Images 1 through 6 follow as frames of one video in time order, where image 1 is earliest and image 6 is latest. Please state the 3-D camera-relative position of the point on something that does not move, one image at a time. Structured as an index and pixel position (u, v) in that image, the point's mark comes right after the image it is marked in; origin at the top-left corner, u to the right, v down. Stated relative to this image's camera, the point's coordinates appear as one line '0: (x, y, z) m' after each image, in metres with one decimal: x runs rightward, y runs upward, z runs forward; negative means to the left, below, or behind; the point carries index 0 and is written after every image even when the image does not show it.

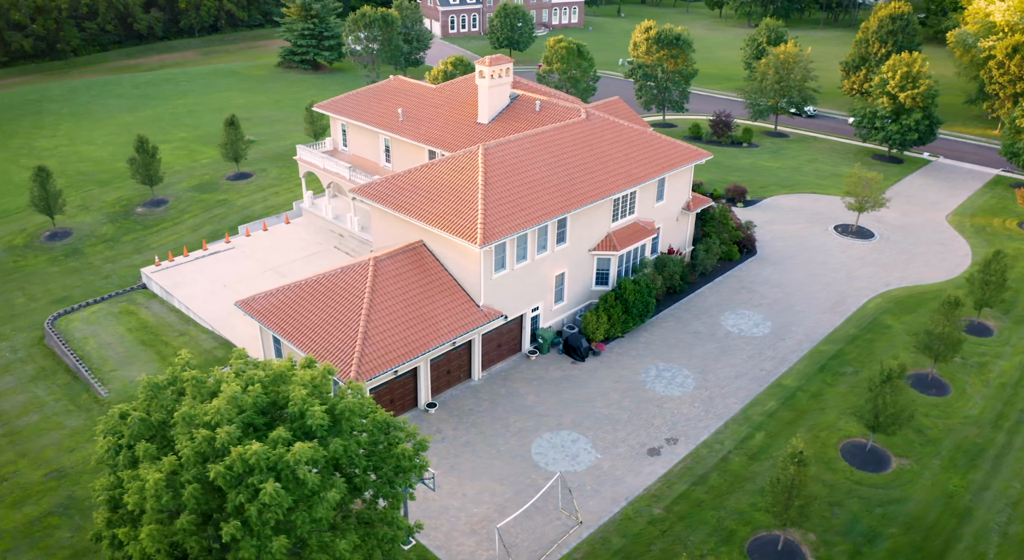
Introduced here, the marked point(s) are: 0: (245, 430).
0: (-4.8, -2.7, +12.8) m
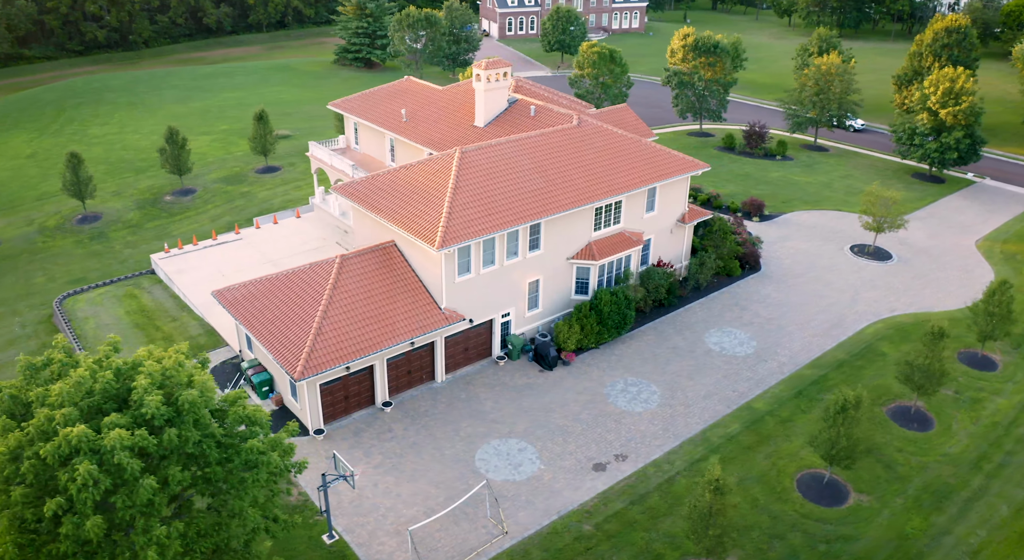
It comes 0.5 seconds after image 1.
0: (-7.8, -2.5, +13.3) m
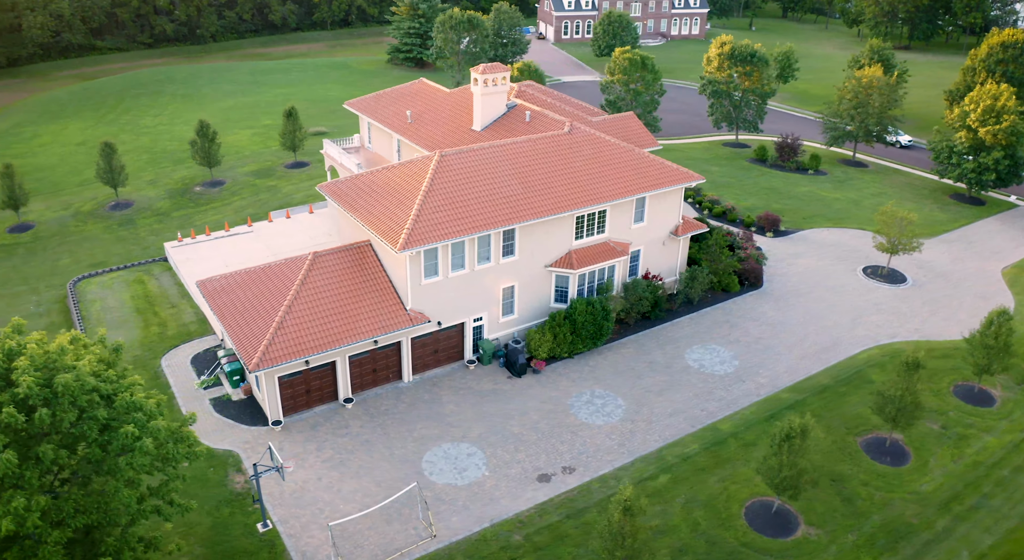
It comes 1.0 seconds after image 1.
0: (-10.5, -2.2, +14.0) m
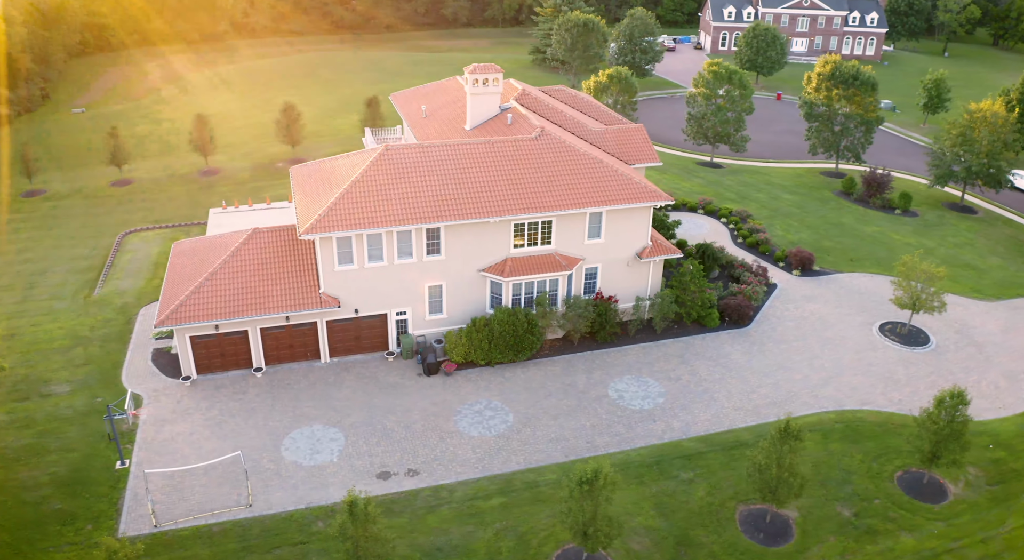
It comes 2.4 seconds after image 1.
0: (-17.7, -0.3, +17.2) m
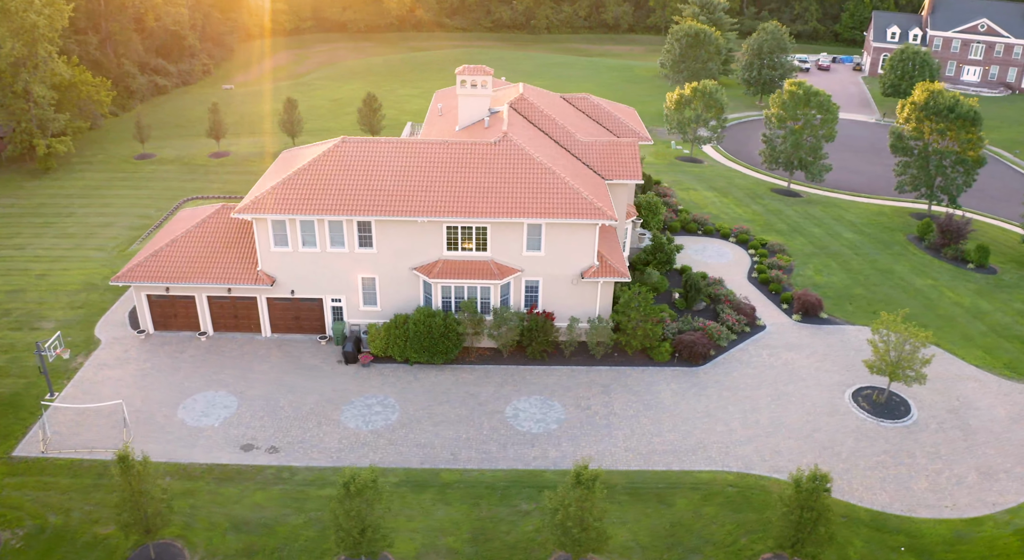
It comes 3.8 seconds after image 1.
0: (-23.5, +2.1, +21.9) m
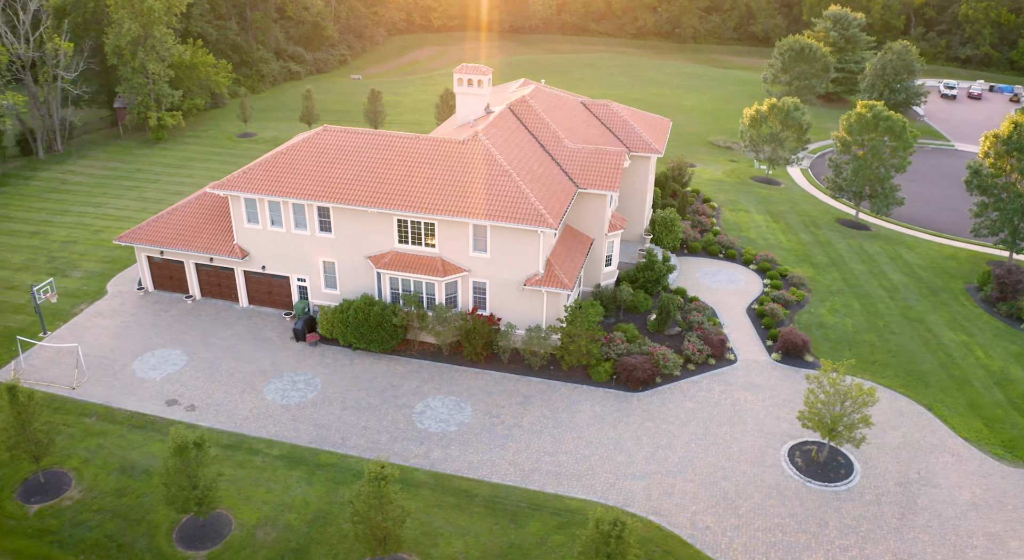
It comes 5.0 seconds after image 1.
0: (-27.0, +5.0, +27.3) m
